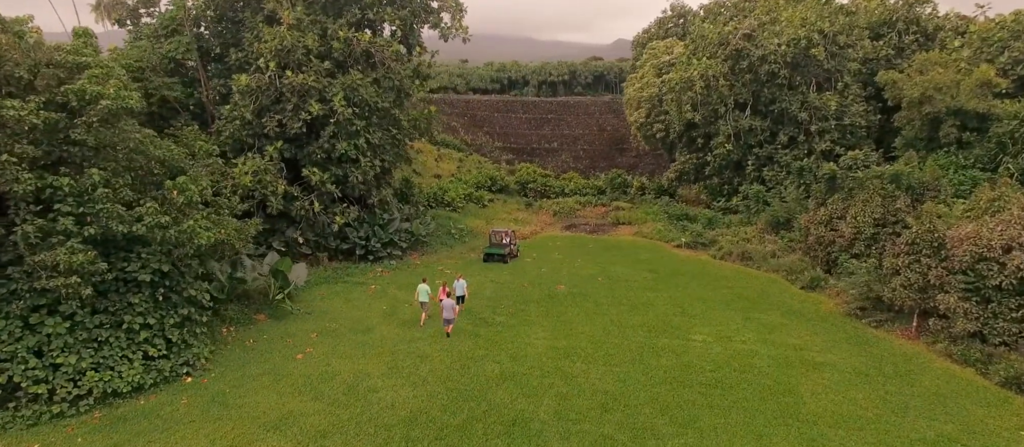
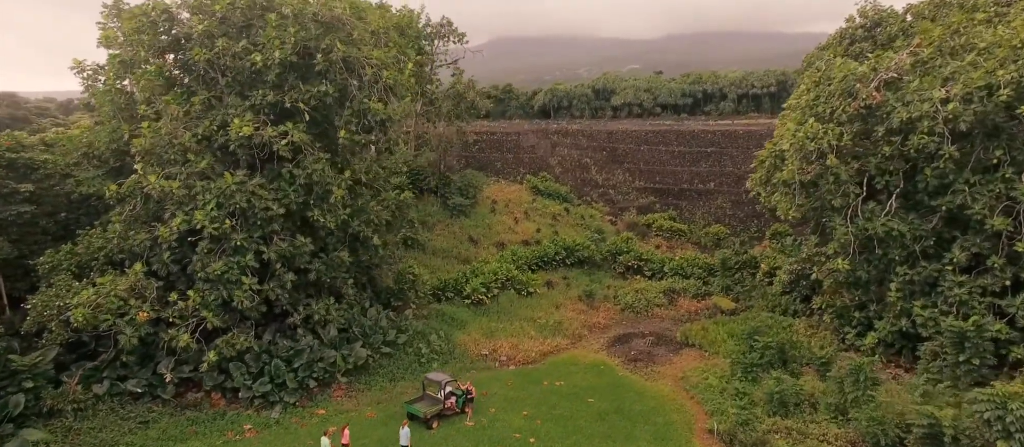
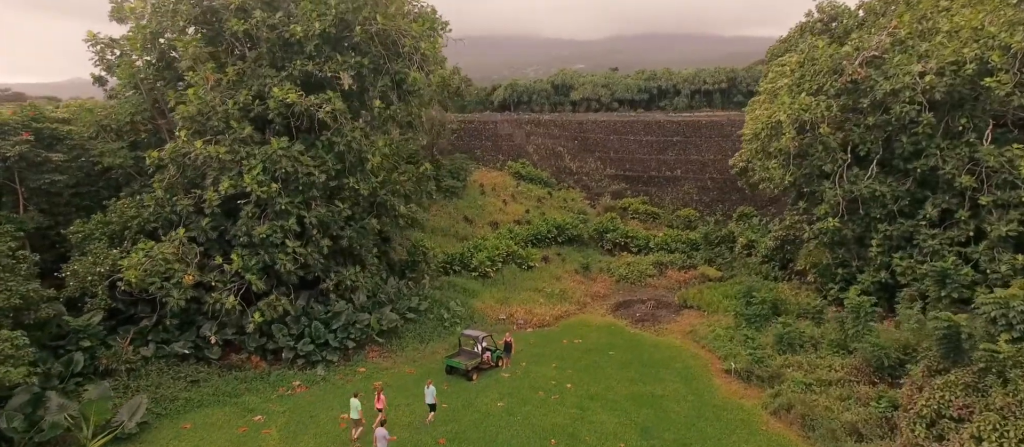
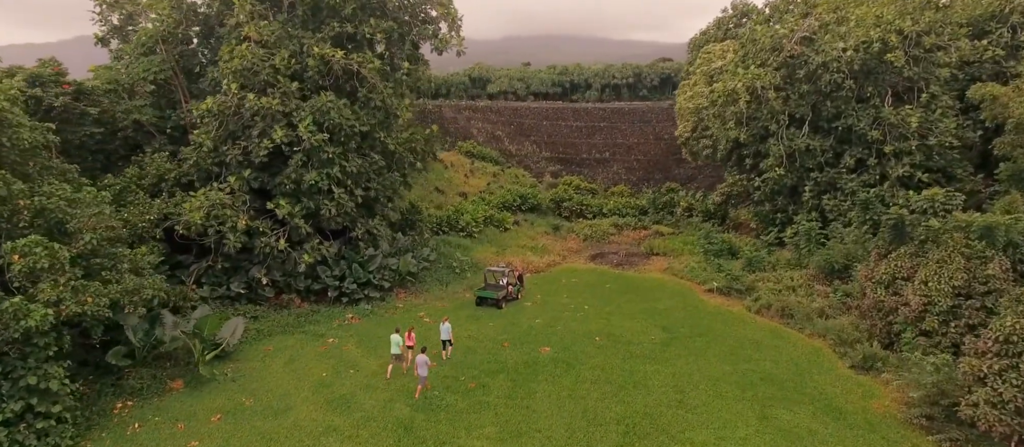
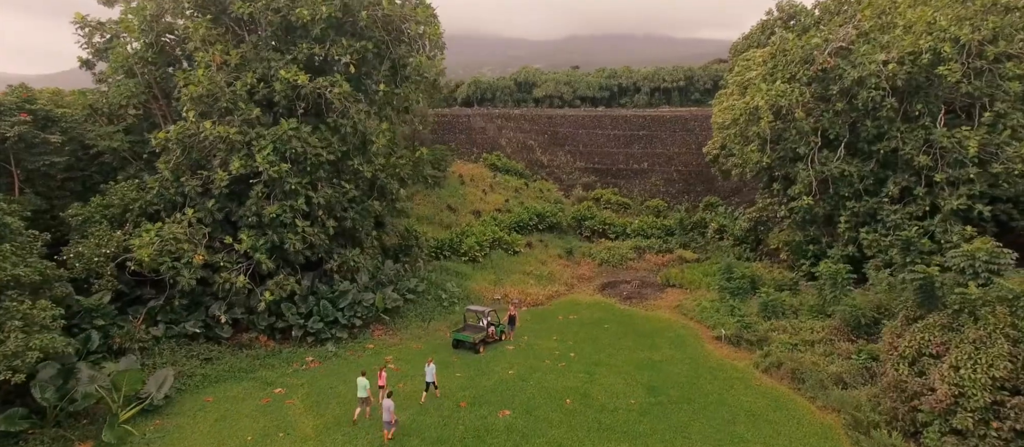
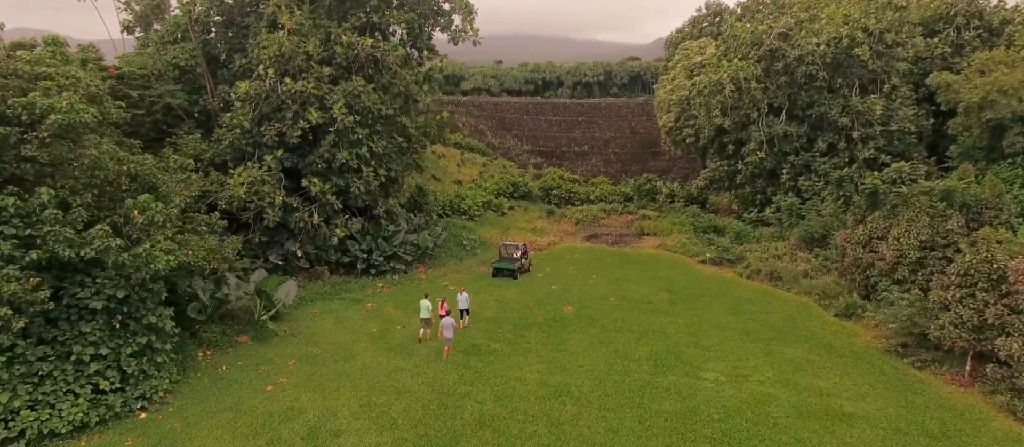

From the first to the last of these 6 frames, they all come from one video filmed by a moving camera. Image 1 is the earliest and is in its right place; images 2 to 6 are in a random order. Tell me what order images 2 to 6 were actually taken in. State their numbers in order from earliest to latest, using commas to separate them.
6, 4, 5, 3, 2
